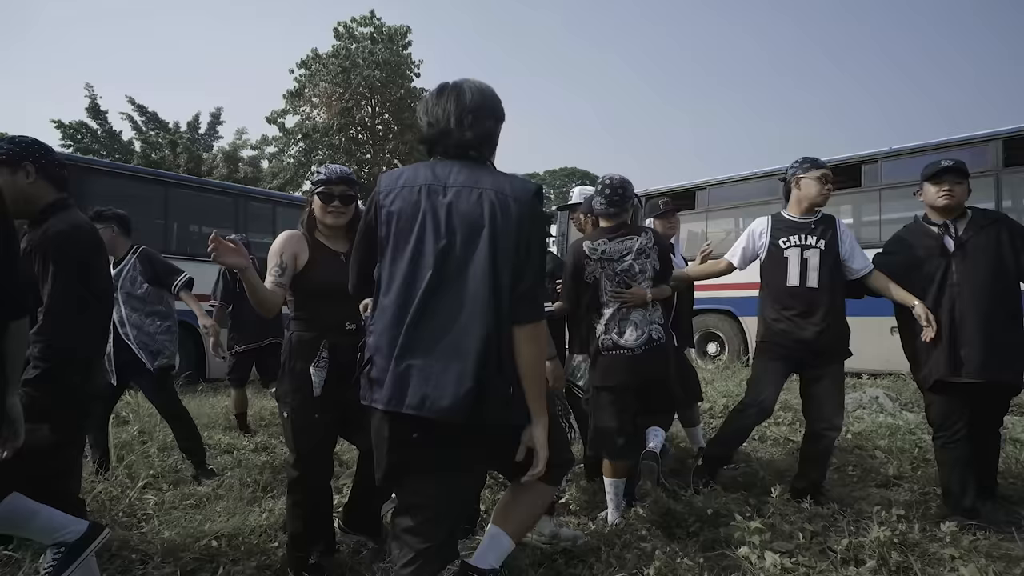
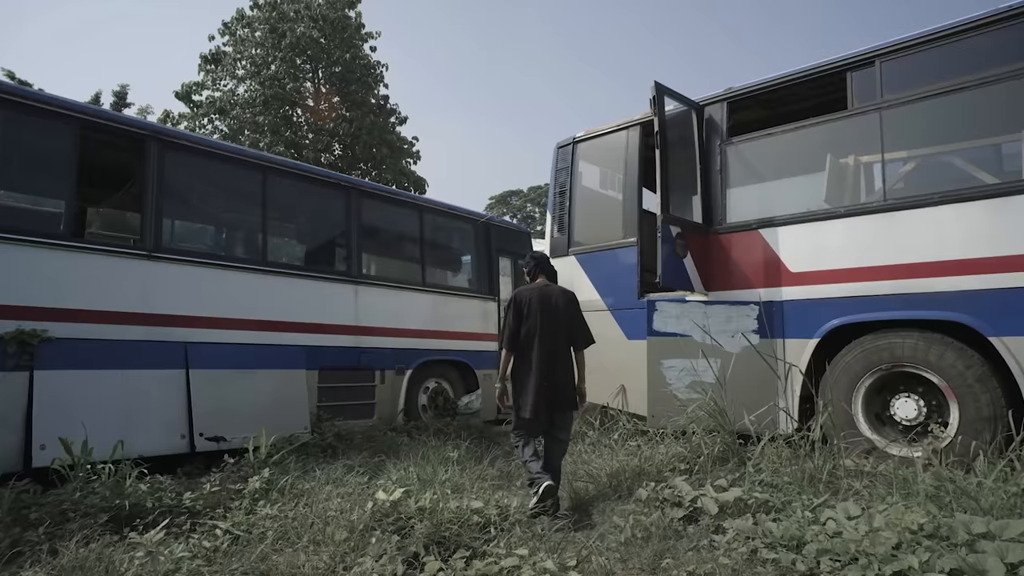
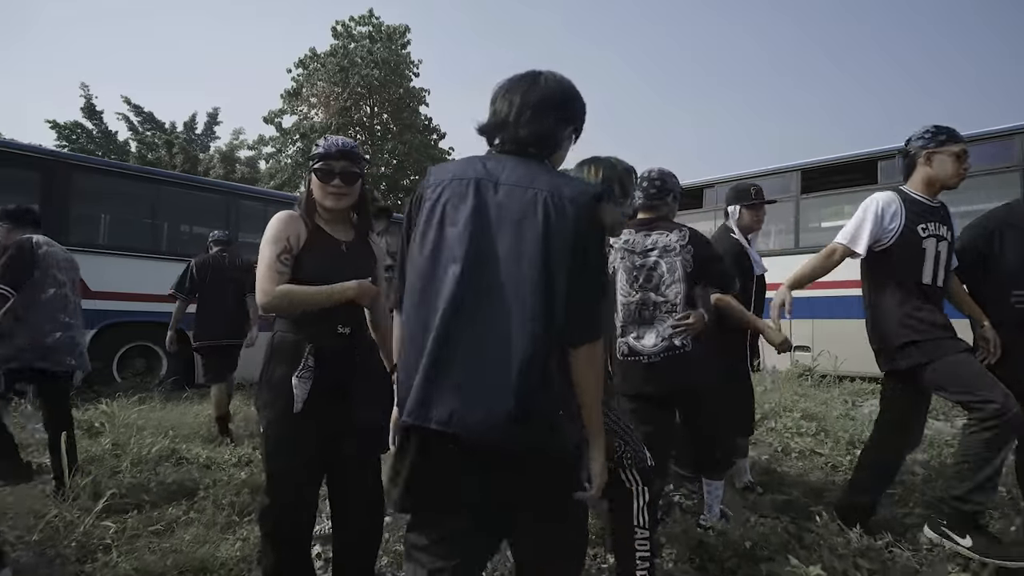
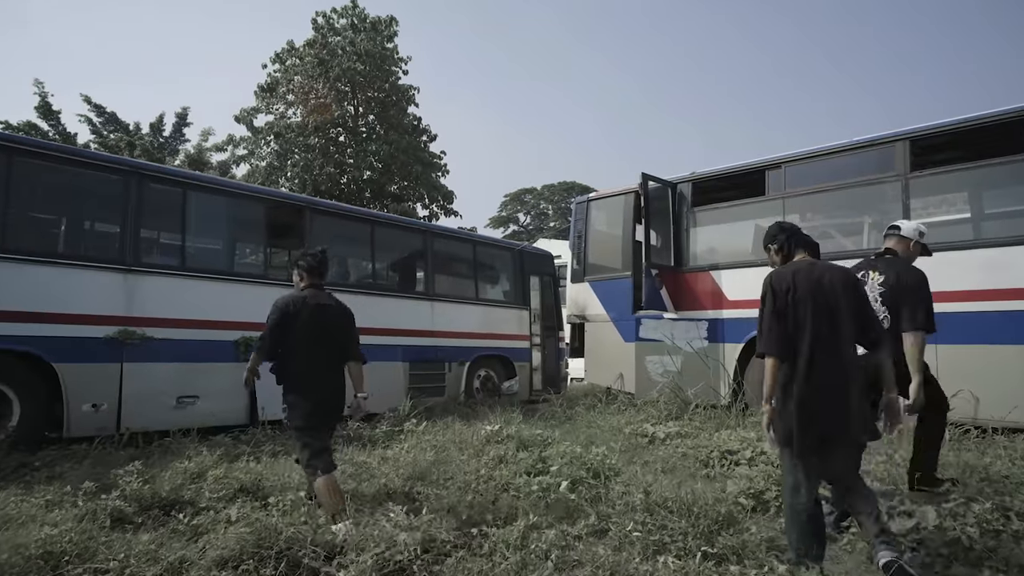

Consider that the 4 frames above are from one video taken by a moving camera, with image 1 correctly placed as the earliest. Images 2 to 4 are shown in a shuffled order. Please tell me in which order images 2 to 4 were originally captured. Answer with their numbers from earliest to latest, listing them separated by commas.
3, 4, 2
